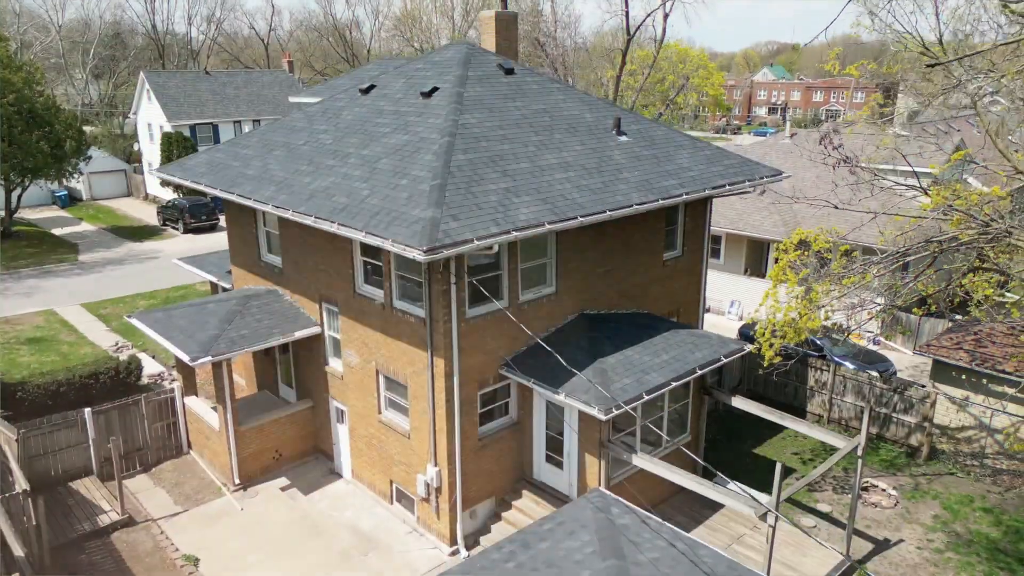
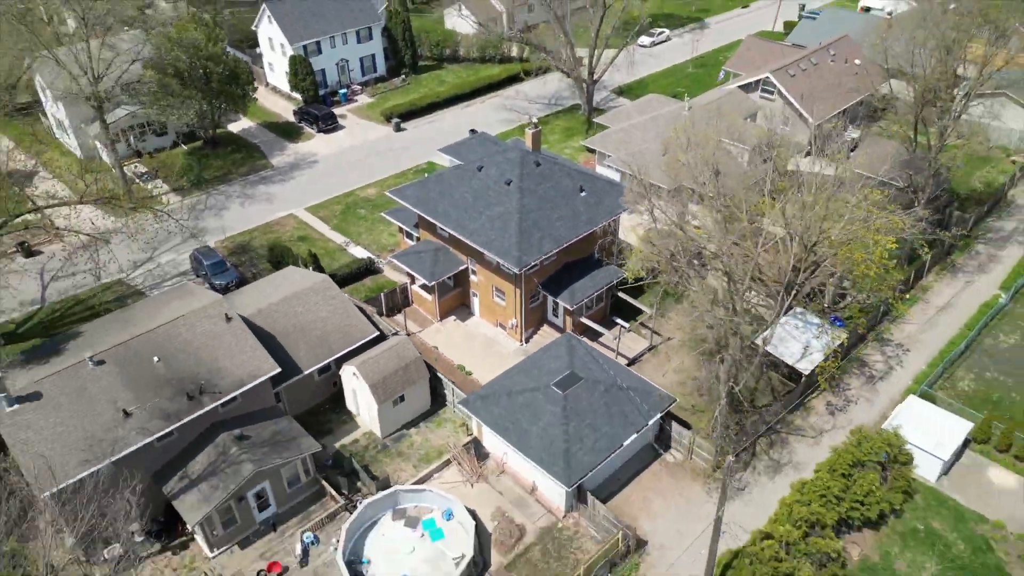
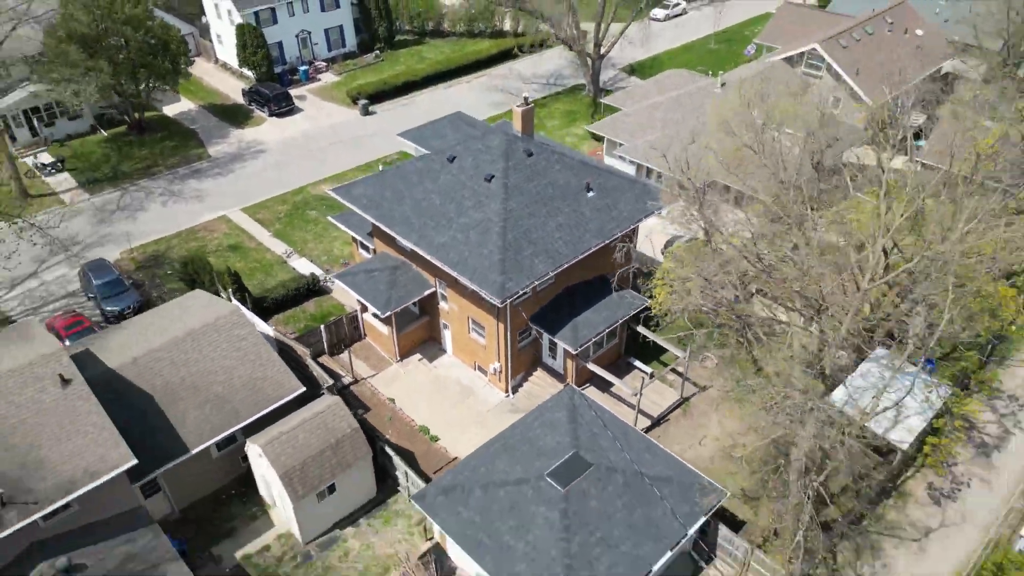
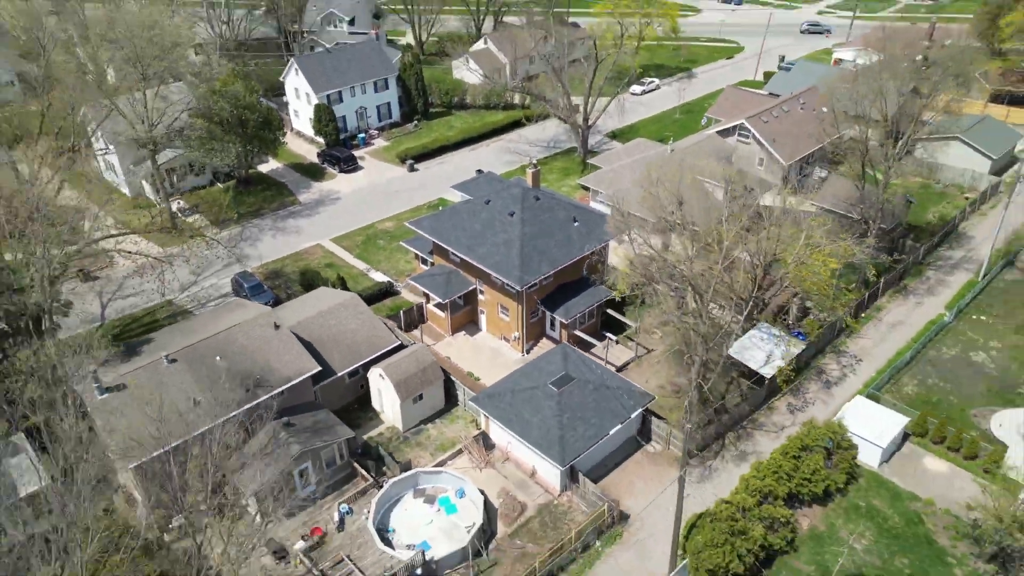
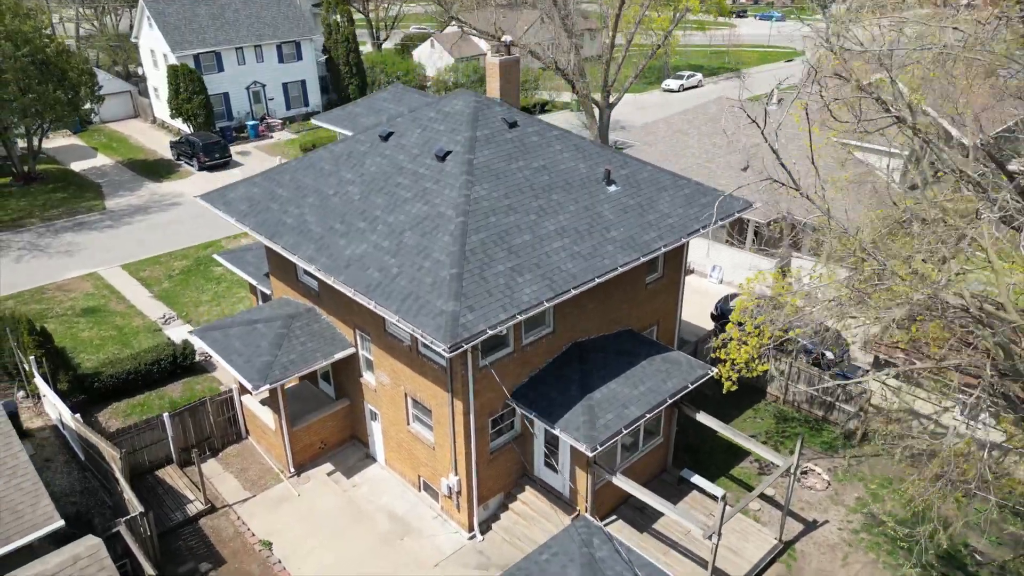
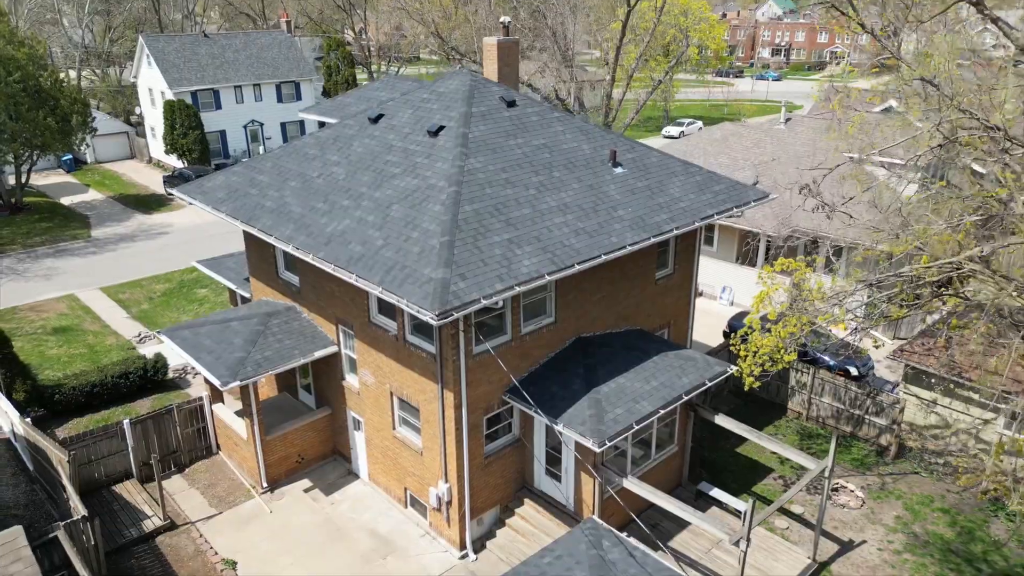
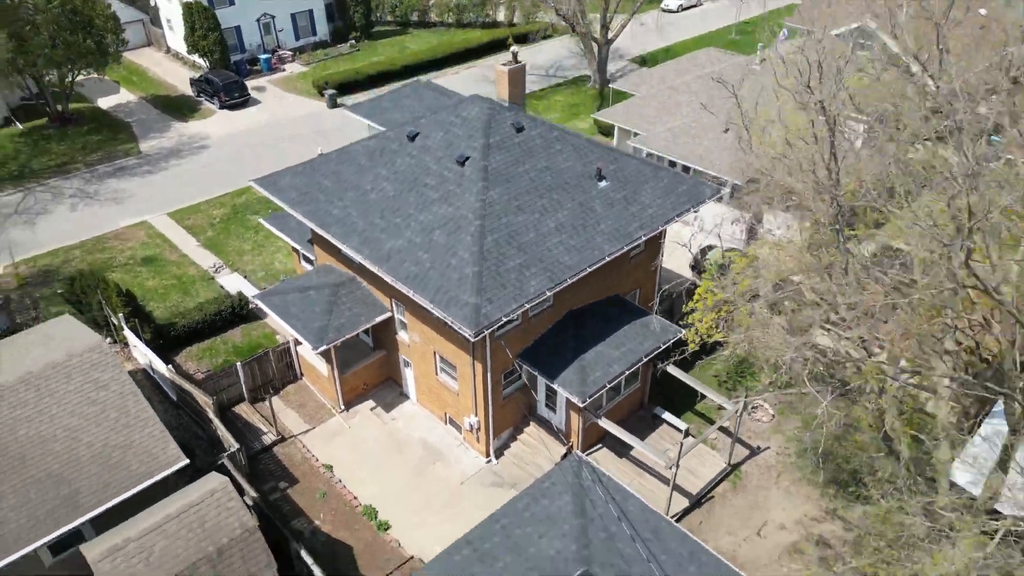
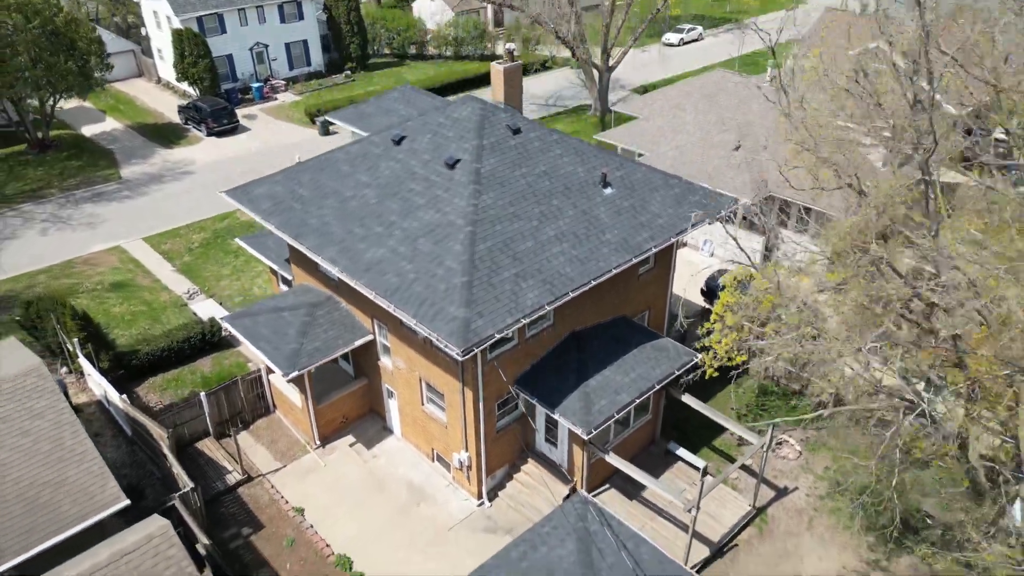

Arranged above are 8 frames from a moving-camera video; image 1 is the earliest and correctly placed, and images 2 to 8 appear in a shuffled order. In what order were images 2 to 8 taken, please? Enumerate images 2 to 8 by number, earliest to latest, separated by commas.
6, 5, 8, 7, 3, 2, 4
